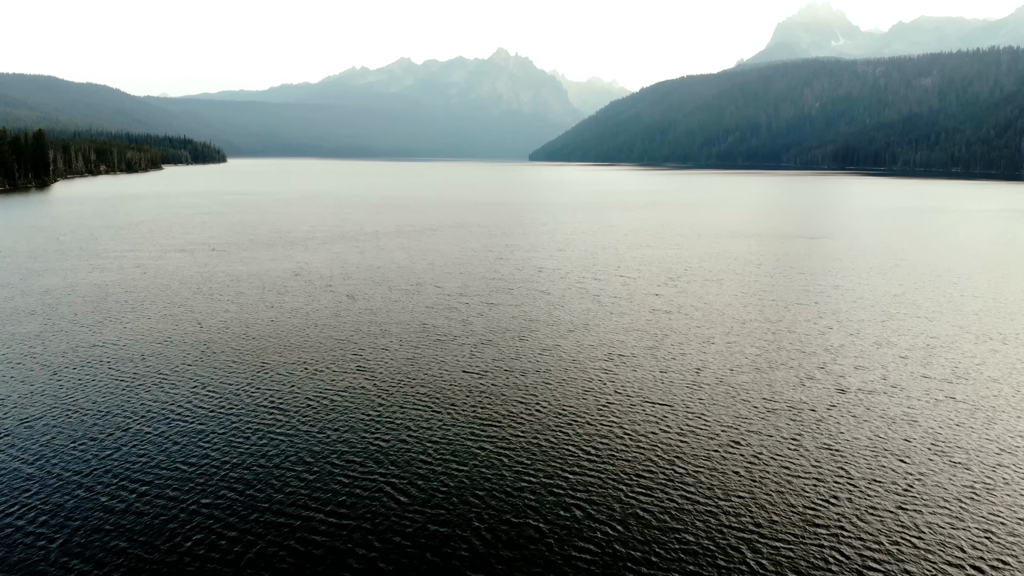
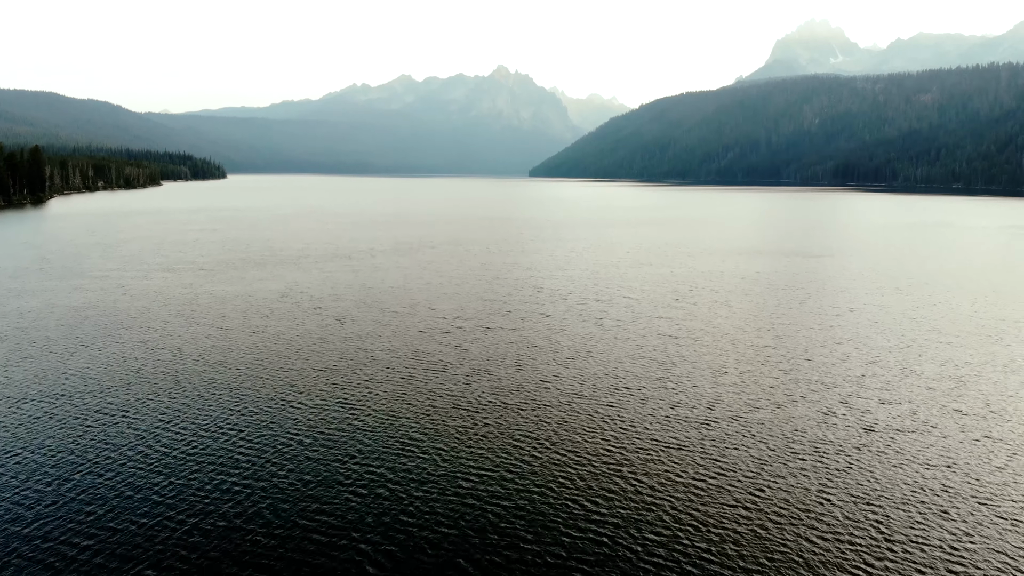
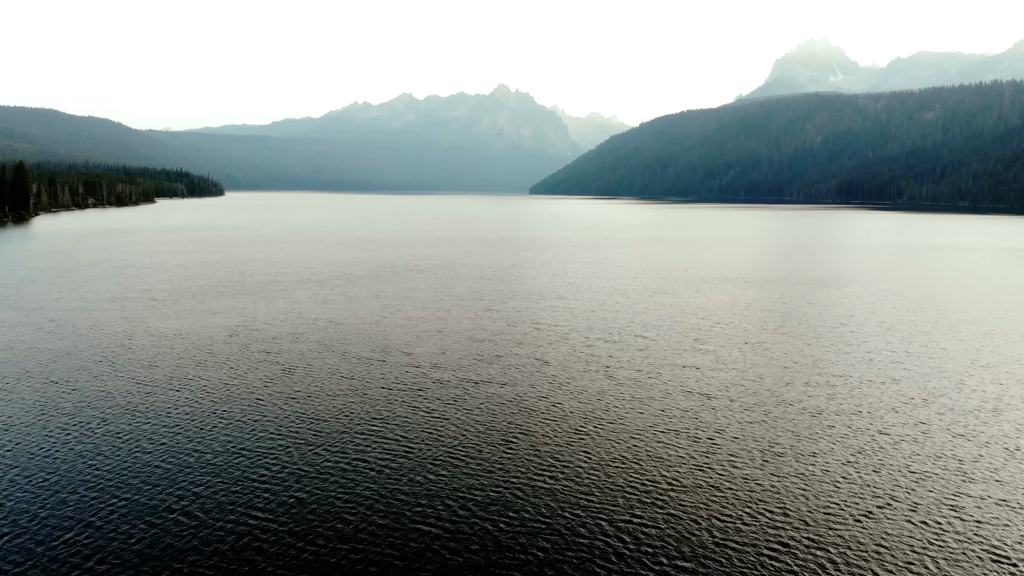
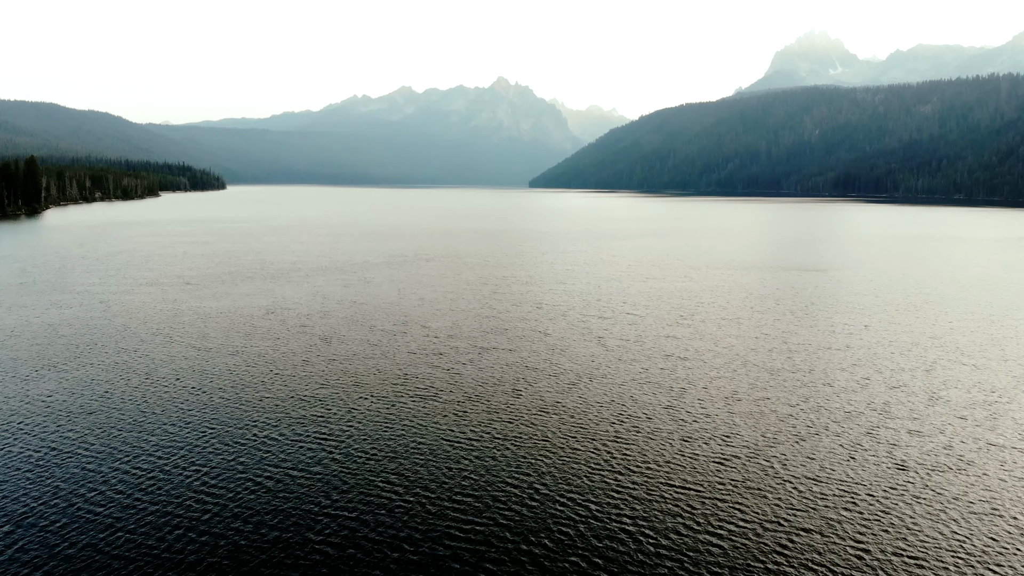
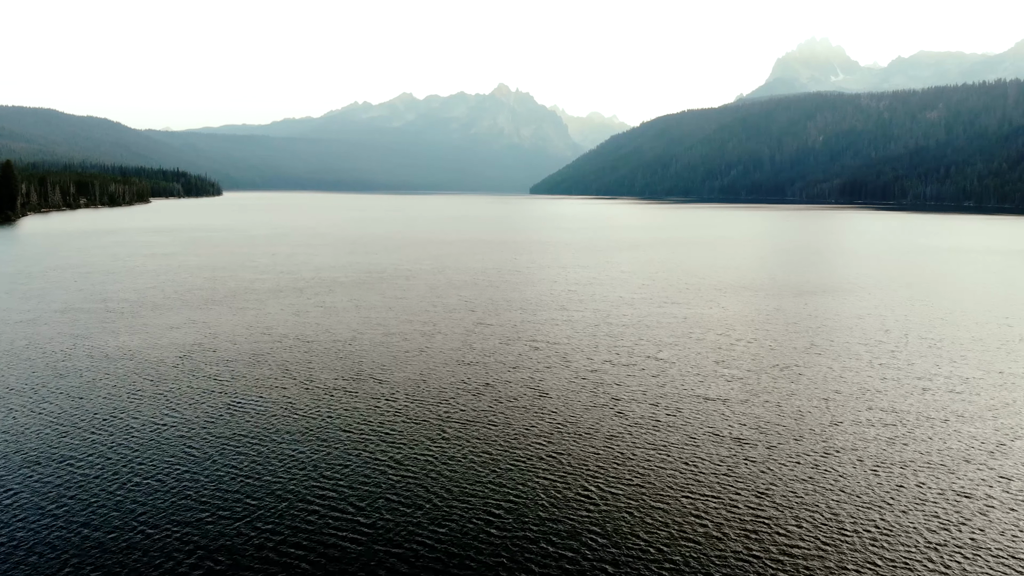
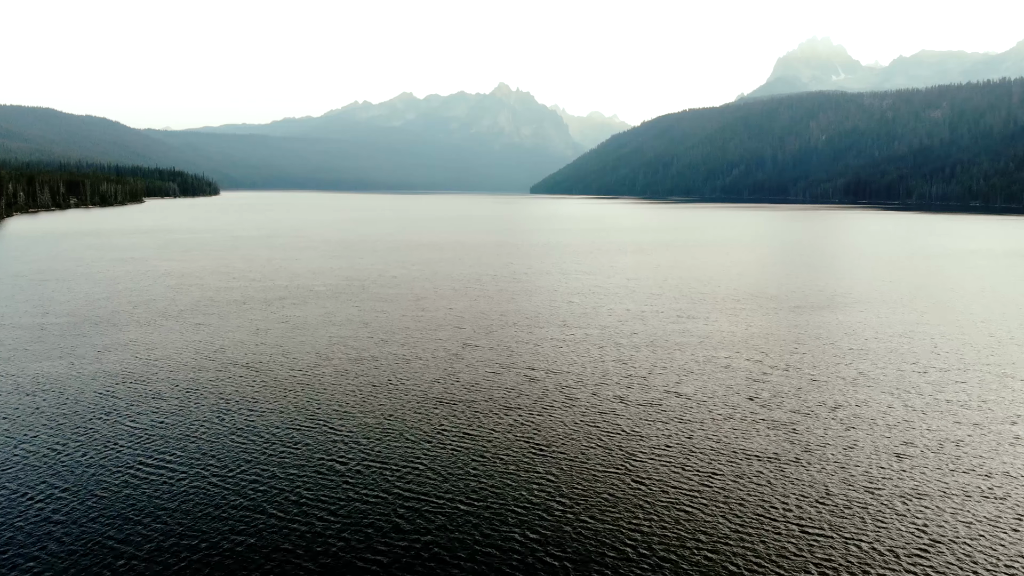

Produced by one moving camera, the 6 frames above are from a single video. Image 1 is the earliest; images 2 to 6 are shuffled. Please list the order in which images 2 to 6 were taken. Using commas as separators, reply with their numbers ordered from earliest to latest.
2, 4, 3, 5, 6
